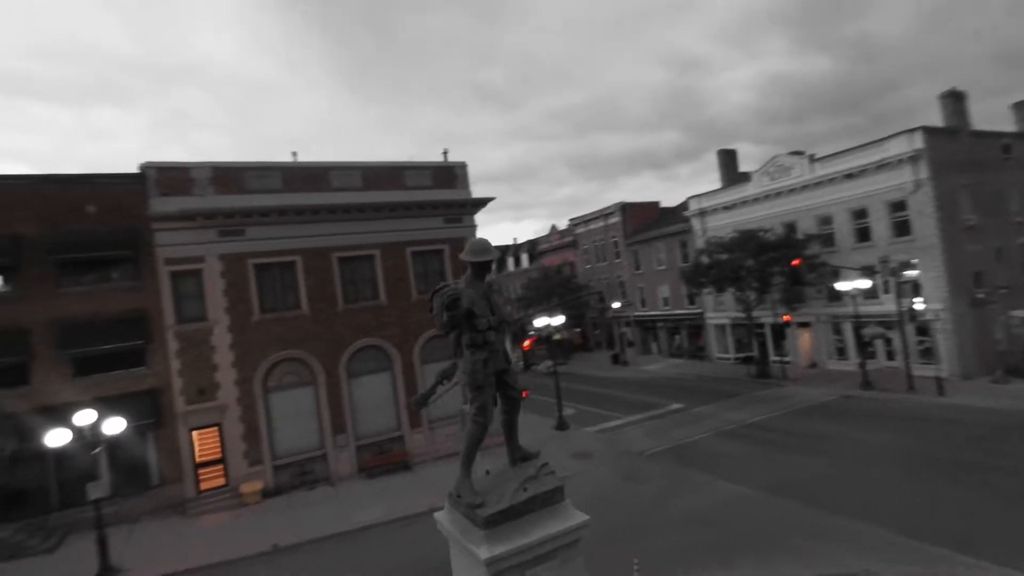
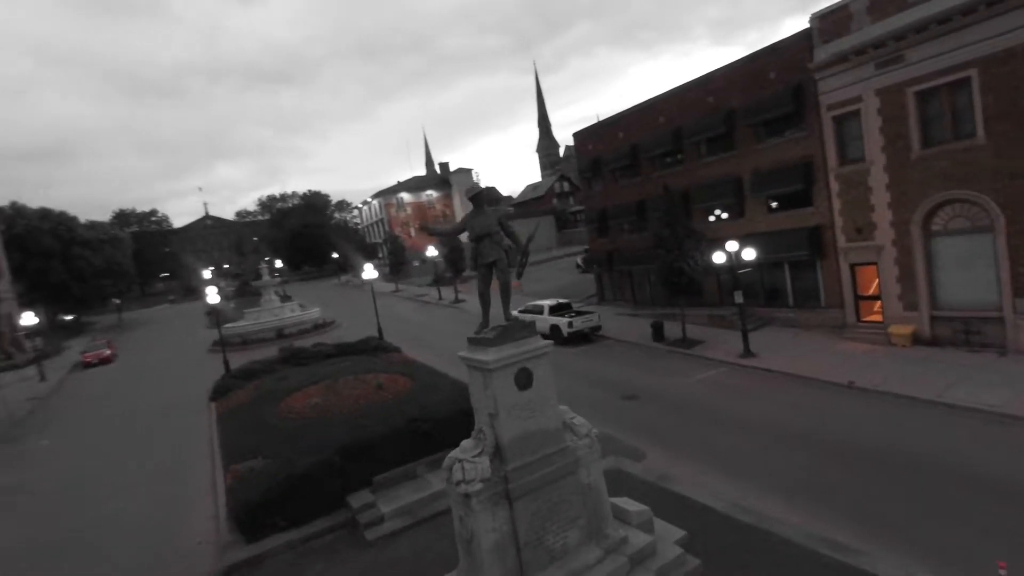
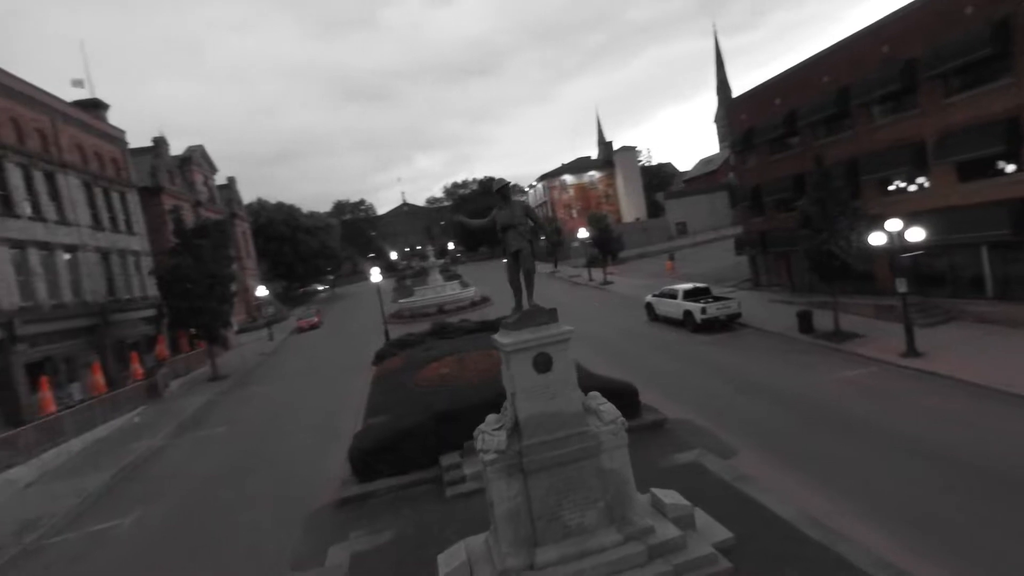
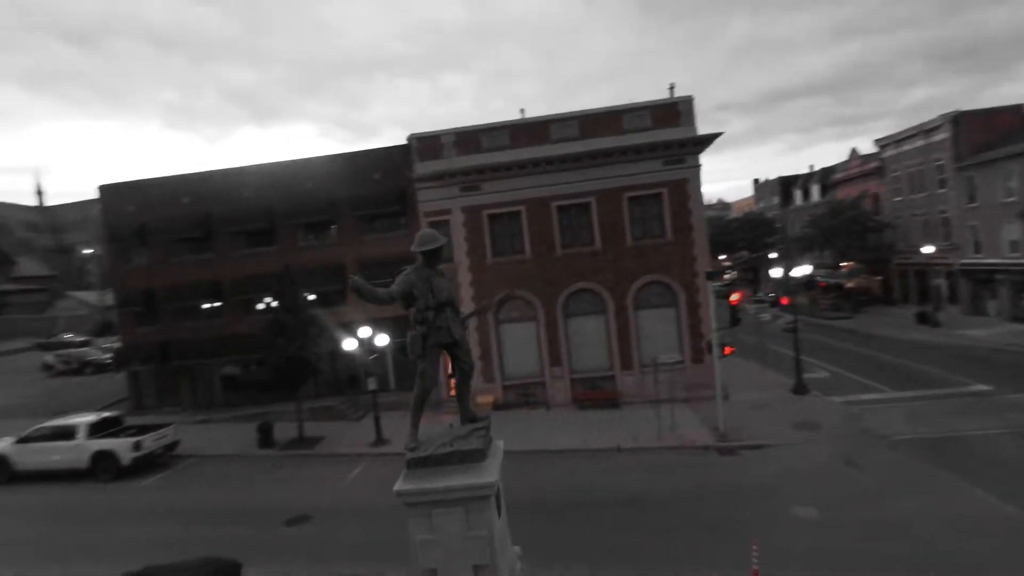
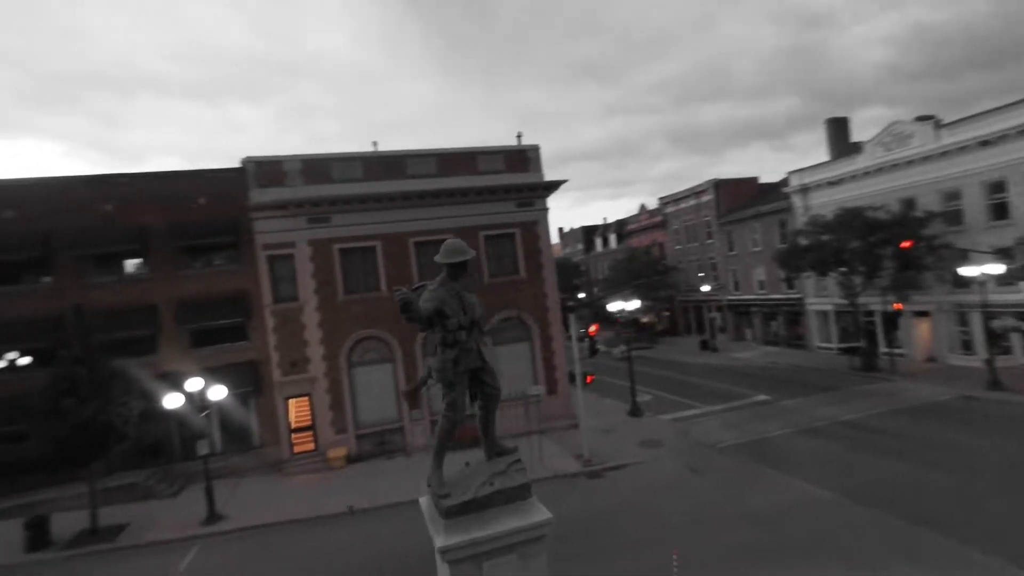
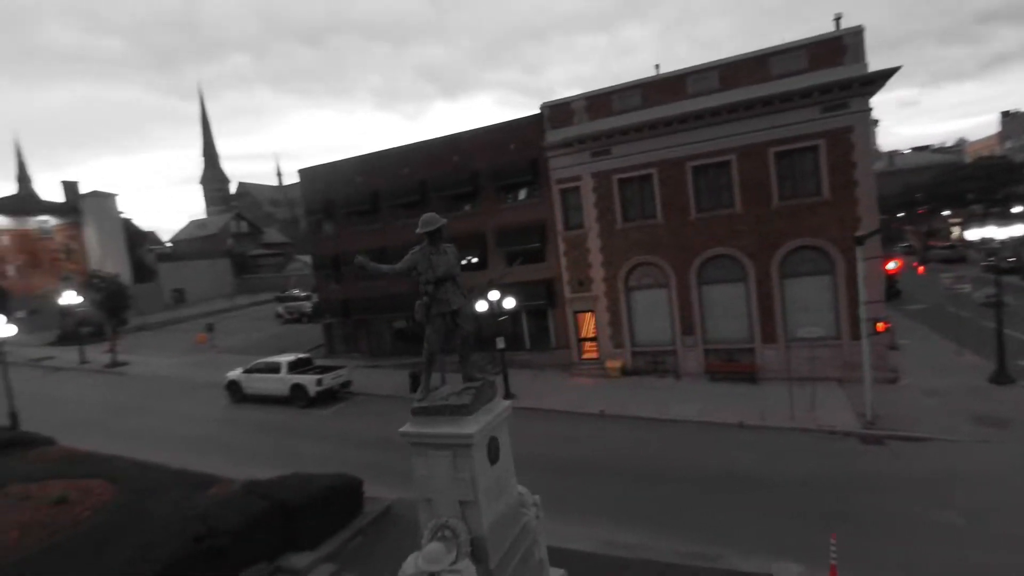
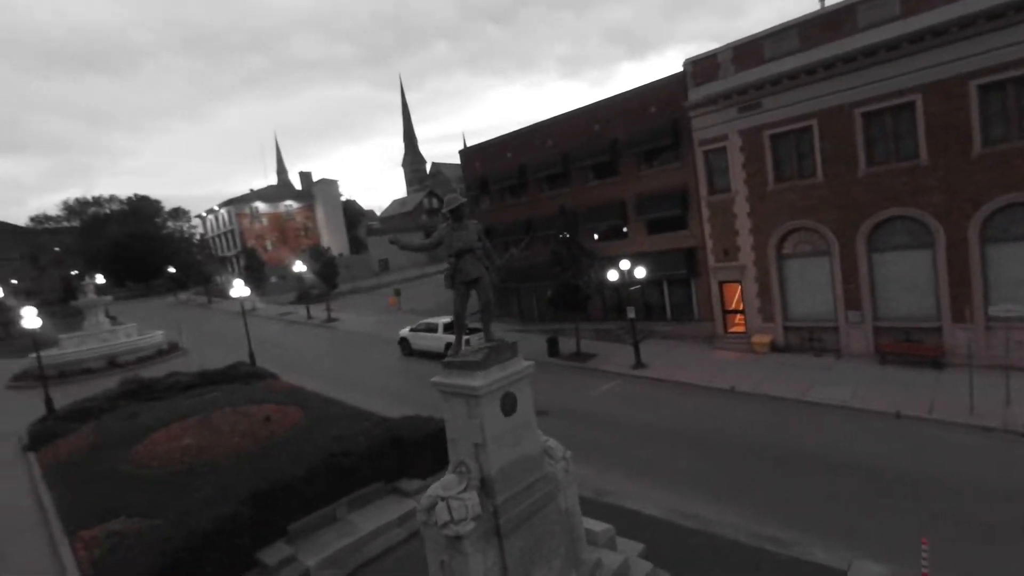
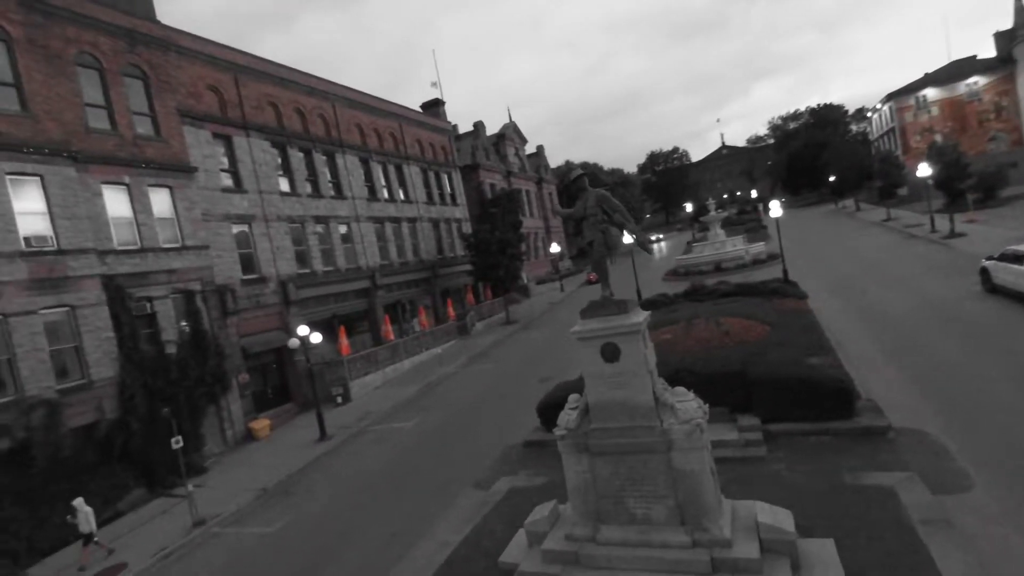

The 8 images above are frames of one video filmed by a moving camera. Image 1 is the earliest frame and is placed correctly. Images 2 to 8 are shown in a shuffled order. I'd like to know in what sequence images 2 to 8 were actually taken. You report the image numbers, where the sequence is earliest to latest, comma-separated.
5, 4, 6, 7, 2, 3, 8
